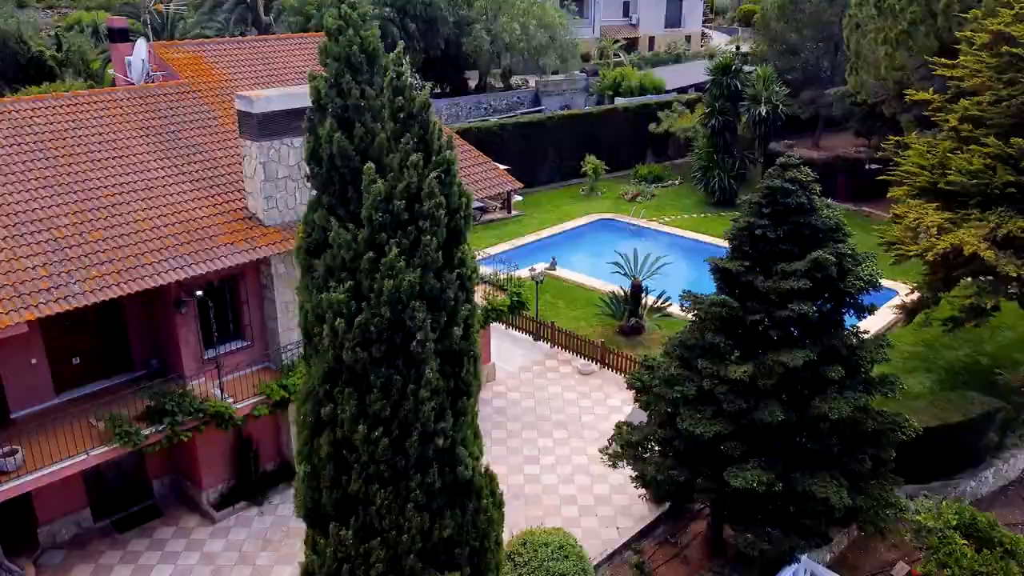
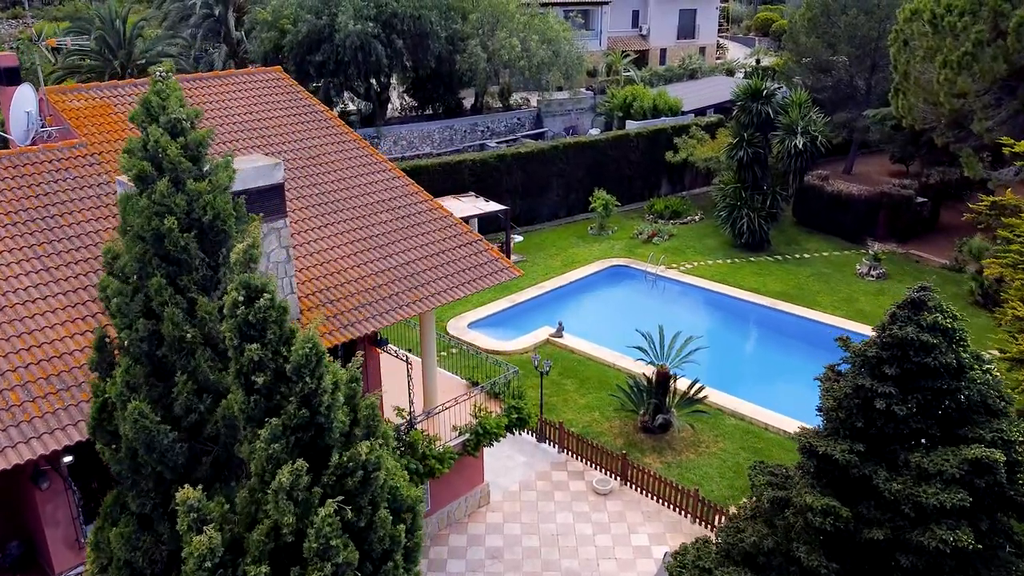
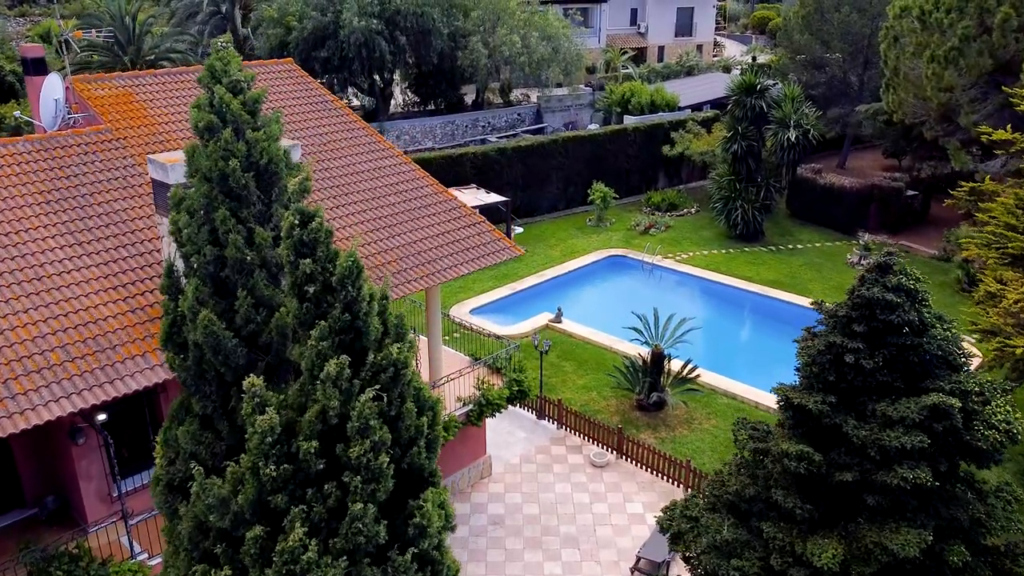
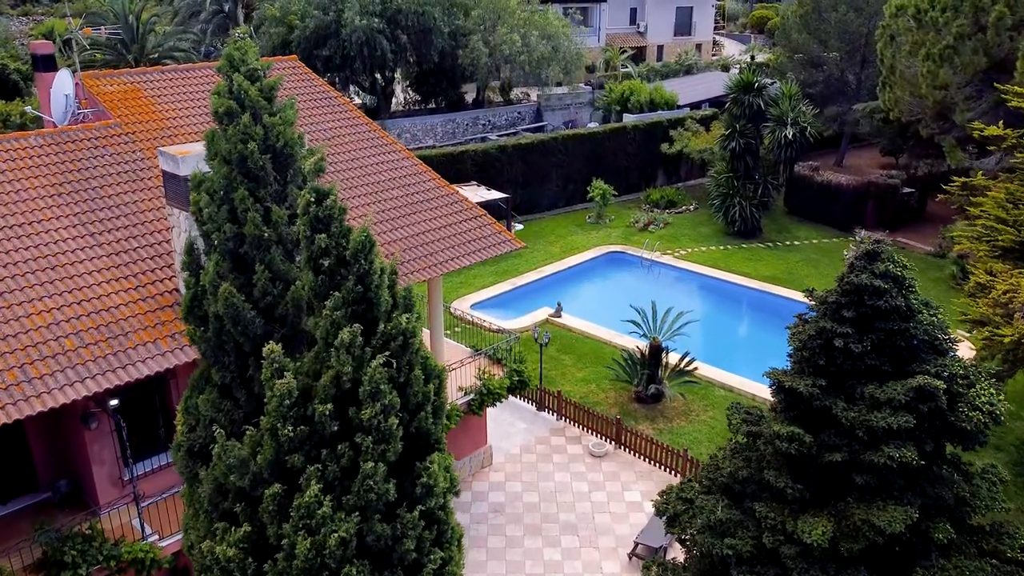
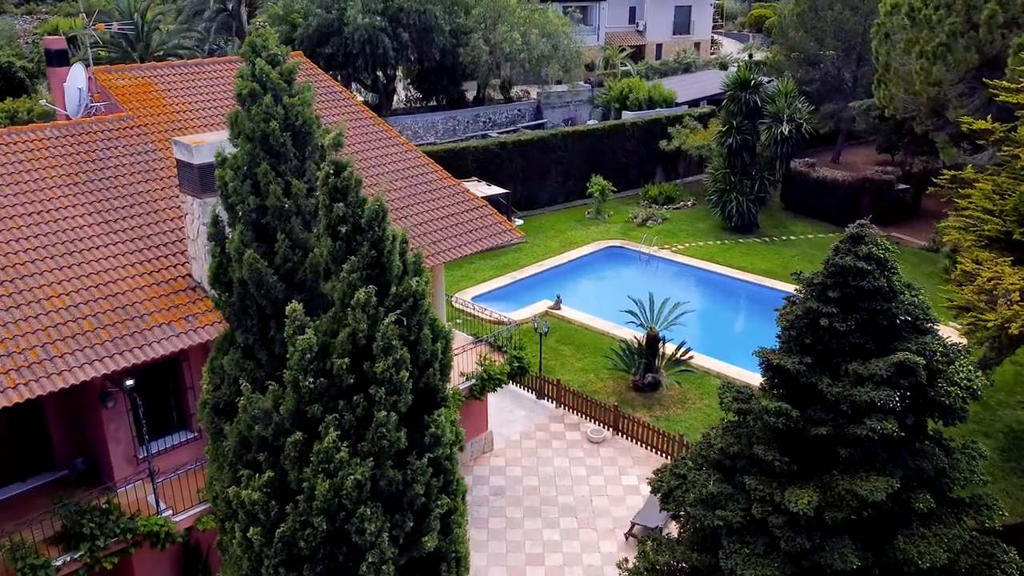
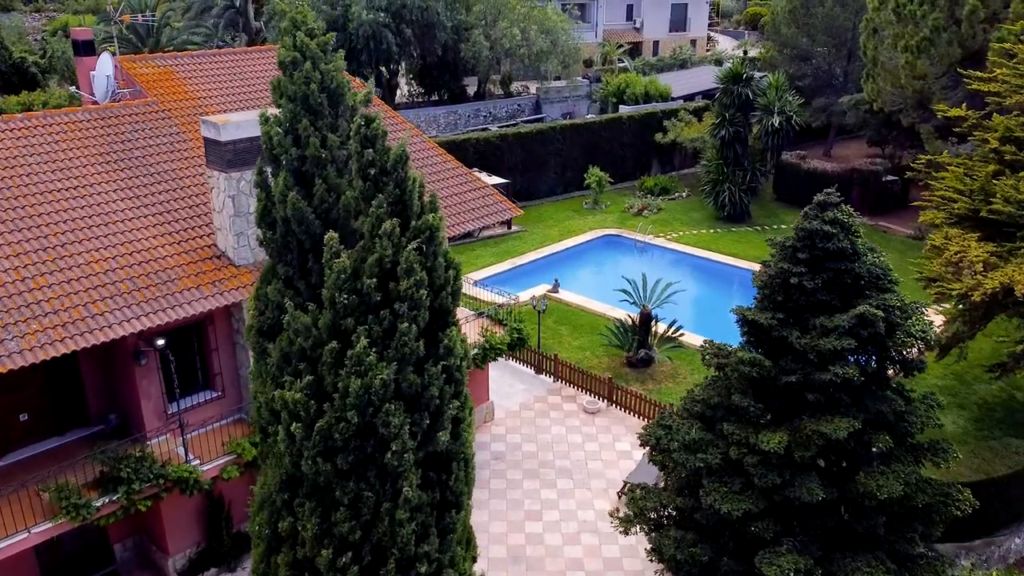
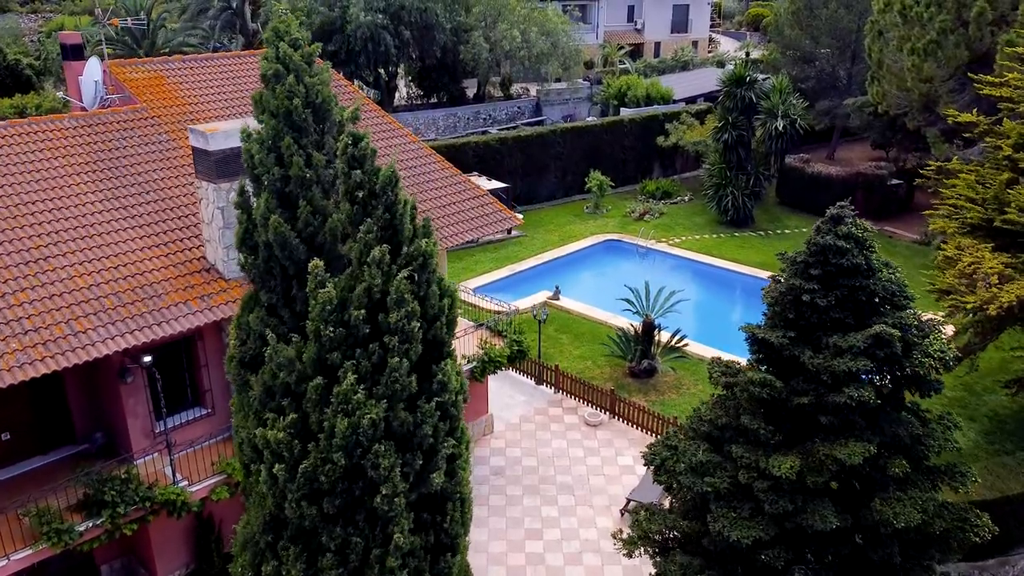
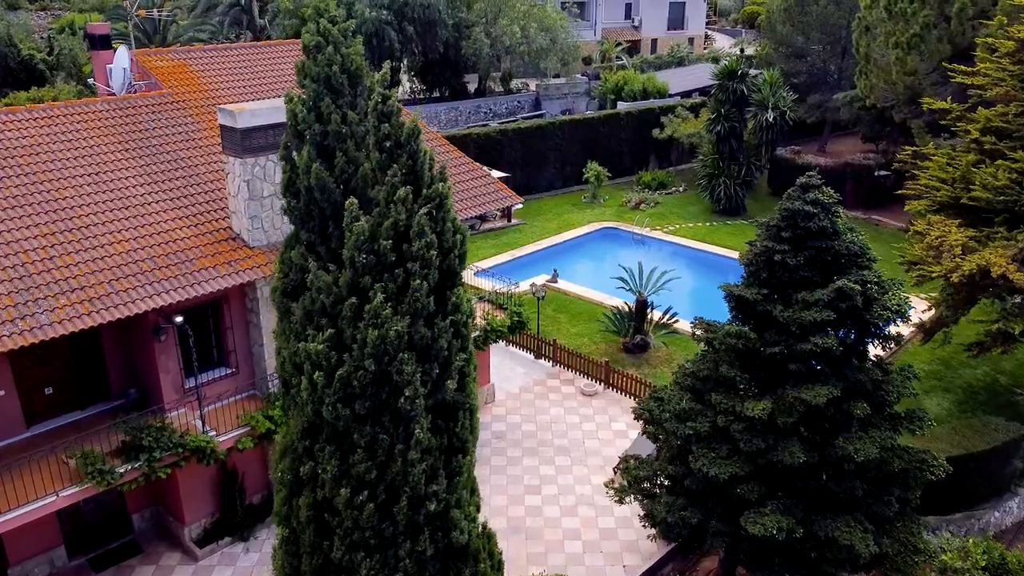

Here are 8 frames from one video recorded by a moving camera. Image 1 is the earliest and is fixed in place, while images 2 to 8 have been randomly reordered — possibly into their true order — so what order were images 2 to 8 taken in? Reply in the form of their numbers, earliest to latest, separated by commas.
8, 6, 7, 5, 4, 3, 2
